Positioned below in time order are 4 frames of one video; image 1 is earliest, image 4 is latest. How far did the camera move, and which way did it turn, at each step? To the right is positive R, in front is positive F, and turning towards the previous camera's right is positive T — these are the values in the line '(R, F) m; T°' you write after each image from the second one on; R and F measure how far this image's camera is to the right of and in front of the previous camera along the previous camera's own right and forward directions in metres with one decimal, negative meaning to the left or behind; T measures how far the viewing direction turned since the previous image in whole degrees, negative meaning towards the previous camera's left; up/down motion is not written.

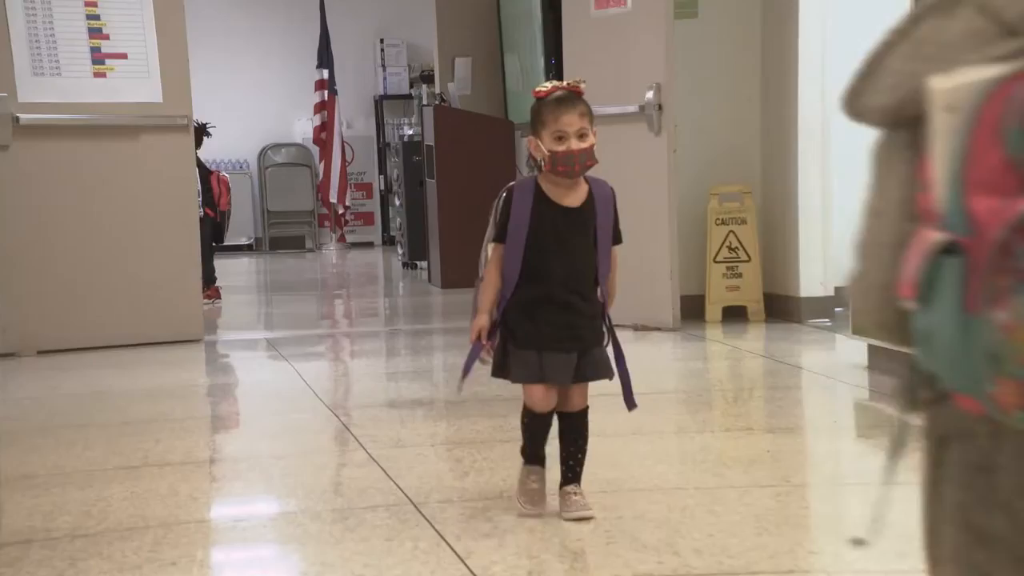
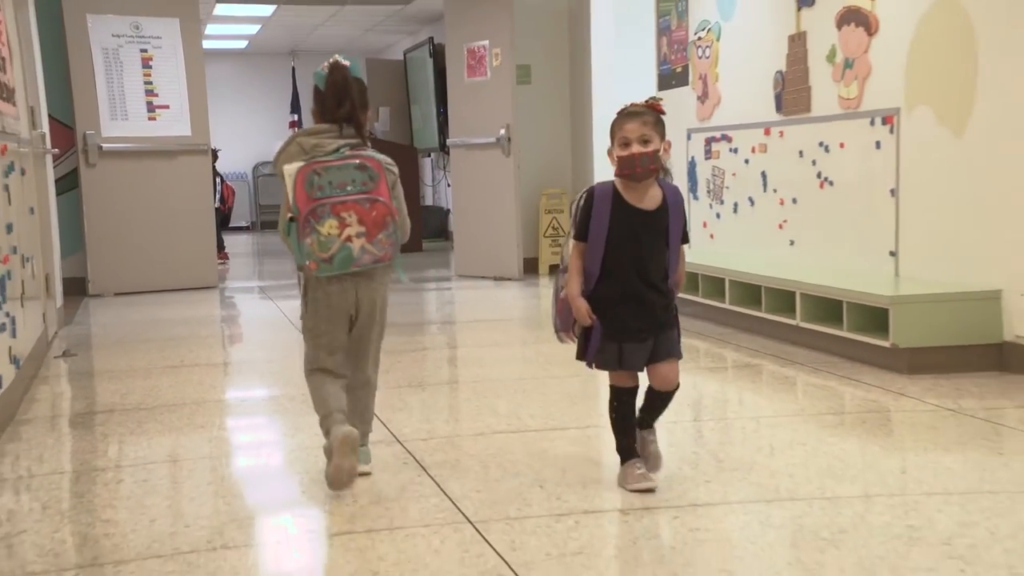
(+0.2, -1.3) m; +4°
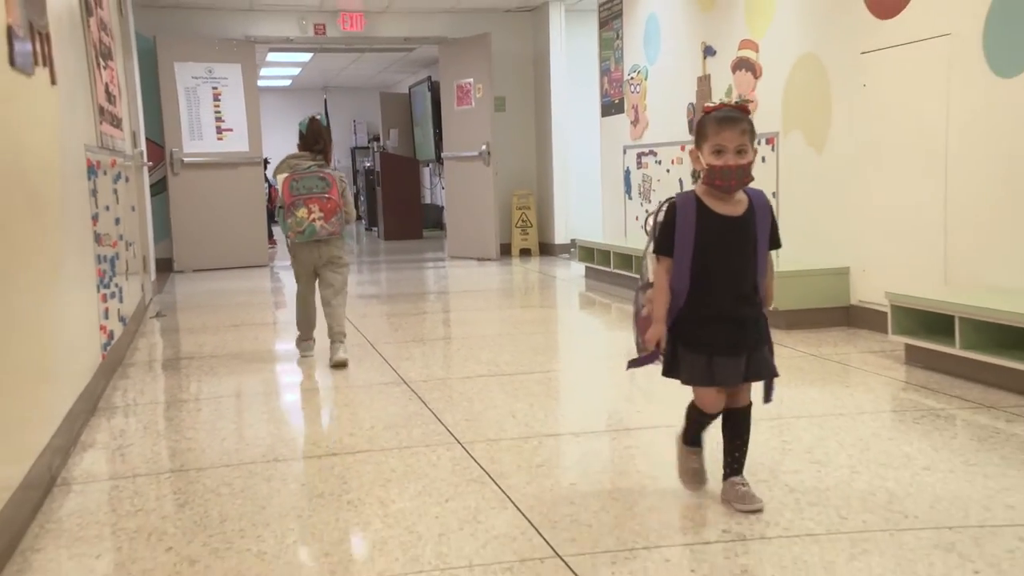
(+0.1, -1.1) m; +1°
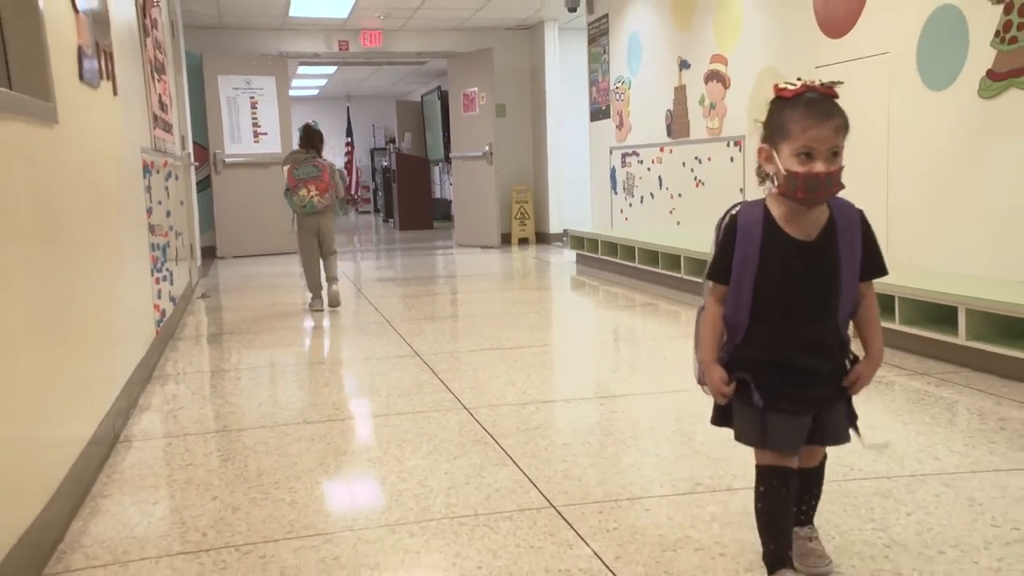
(0.0, -0.6) m; 0°
